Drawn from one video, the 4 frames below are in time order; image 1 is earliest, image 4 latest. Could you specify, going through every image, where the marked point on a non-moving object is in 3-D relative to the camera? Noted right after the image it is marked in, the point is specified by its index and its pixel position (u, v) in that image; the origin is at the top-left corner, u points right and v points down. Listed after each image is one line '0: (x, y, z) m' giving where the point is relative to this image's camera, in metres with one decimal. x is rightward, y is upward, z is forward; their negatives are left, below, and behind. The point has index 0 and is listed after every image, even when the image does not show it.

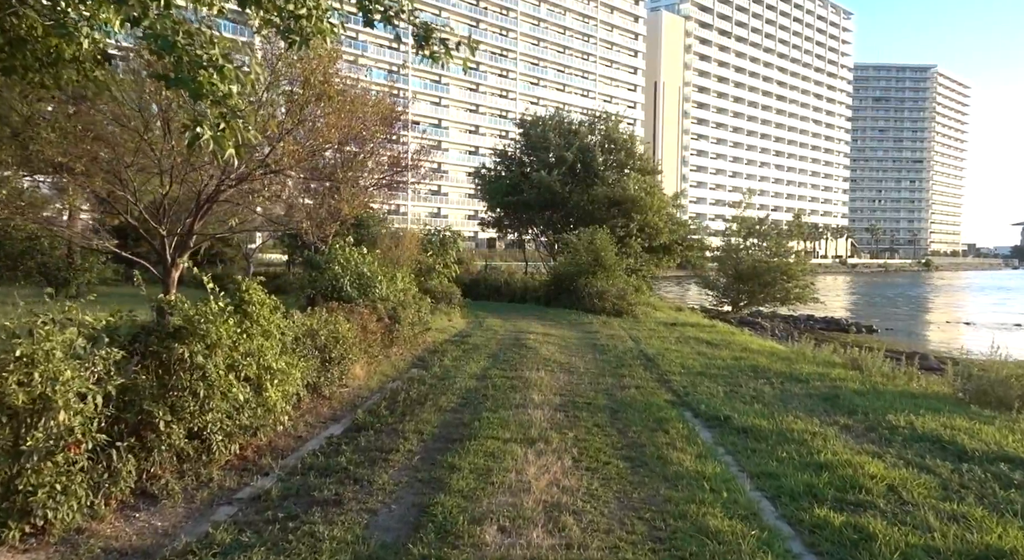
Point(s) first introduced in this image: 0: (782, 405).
0: (+3.1, -1.4, +8.8) m
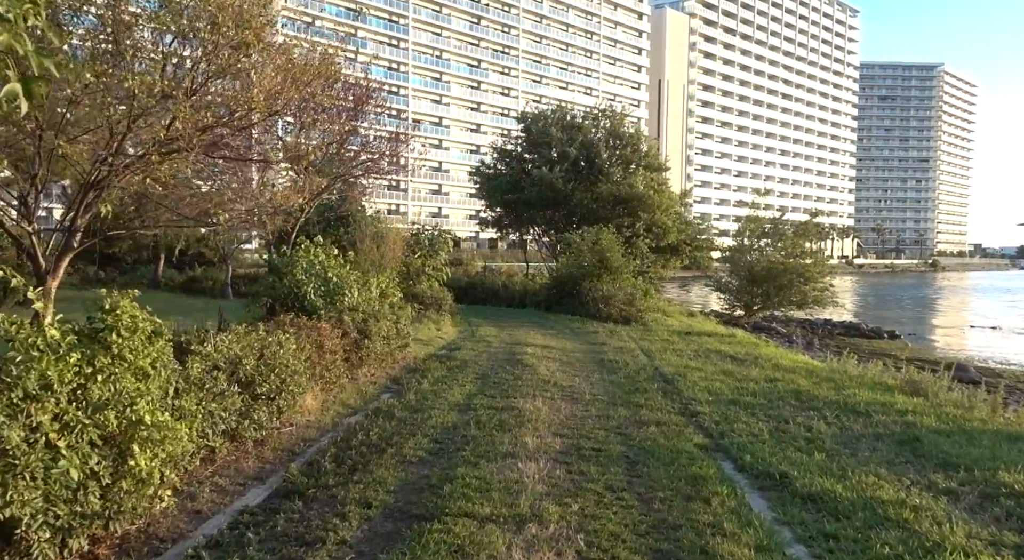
0: (+3.0, -1.5, +6.8) m
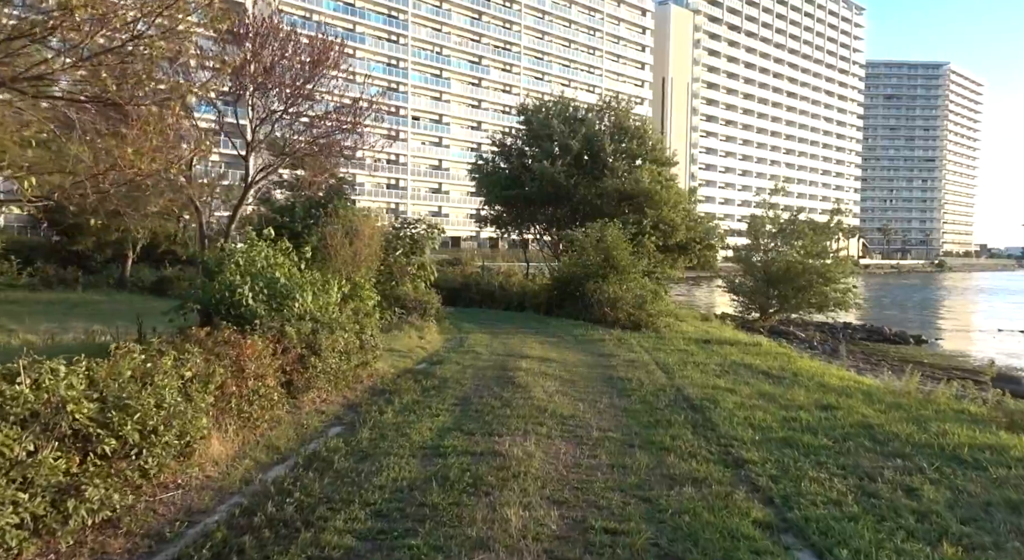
0: (+2.8, -1.5, +4.5) m
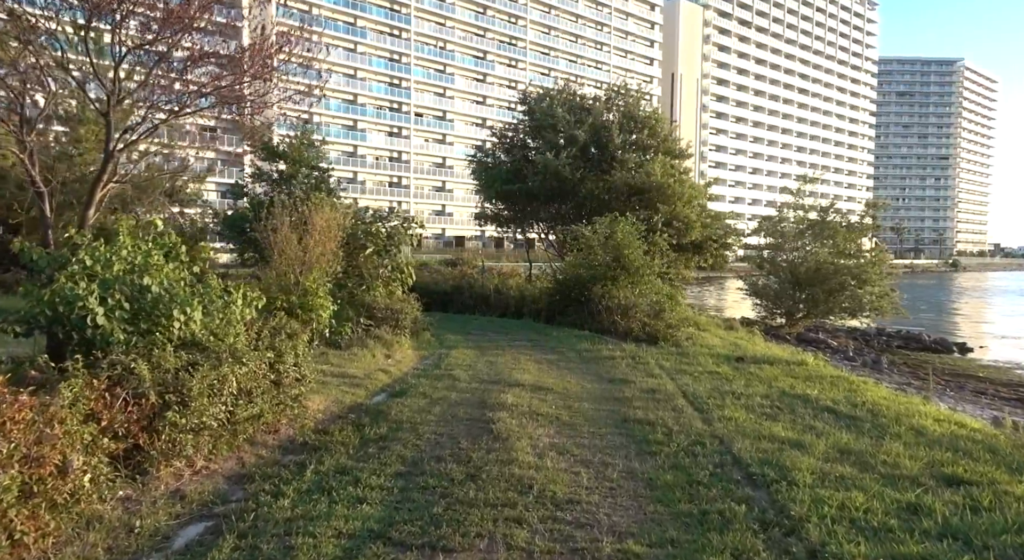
0: (+2.5, -1.6, +1.6) m
